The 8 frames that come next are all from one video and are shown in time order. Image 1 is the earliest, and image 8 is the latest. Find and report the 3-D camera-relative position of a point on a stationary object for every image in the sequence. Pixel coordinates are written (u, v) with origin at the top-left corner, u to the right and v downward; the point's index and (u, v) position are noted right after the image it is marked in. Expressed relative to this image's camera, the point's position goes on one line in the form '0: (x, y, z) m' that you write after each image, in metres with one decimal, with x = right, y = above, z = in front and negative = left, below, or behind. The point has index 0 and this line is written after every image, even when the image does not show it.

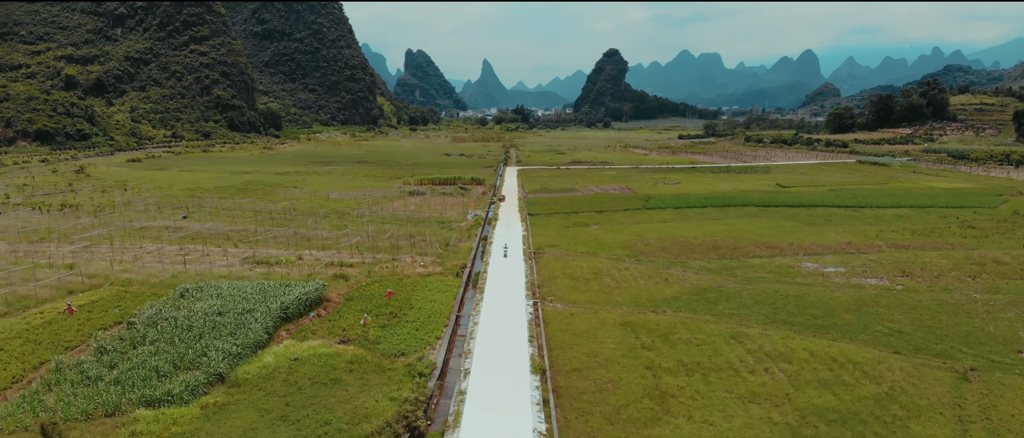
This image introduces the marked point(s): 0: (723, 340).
0: (+3.9, -2.3, +15.2) m
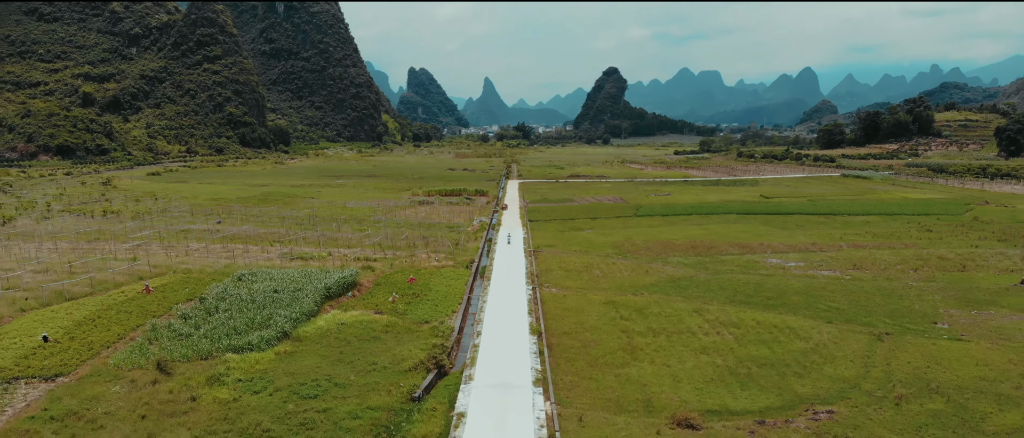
0: (+3.9, -2.2, +18.5) m
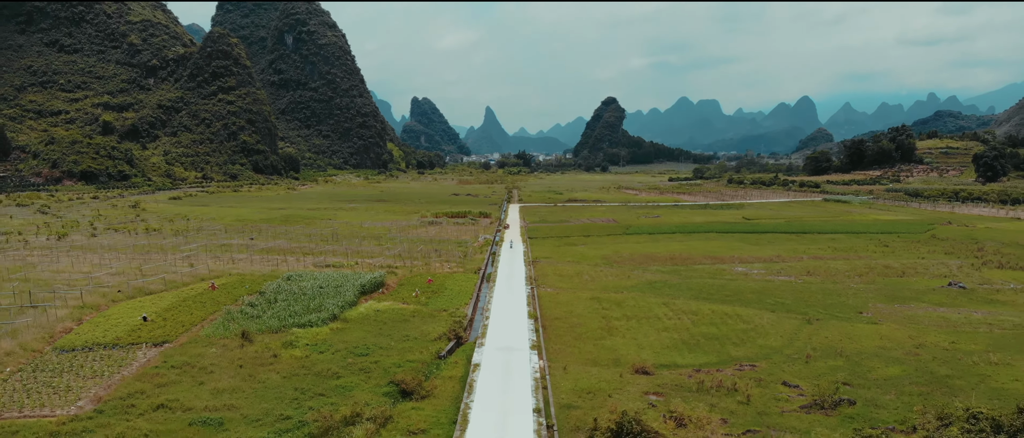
0: (+4.0, -2.5, +22.7) m
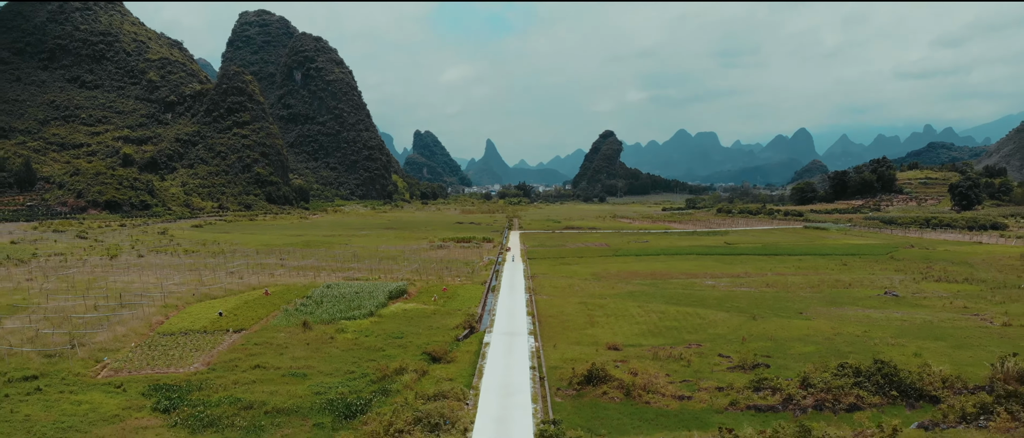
0: (+4.0, -3.0, +27.6) m
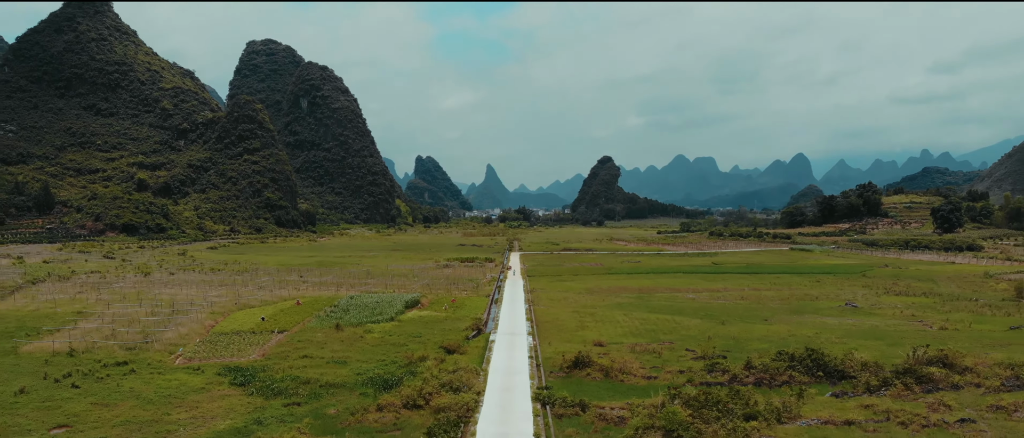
0: (+4.1, -3.8, +31.6) m
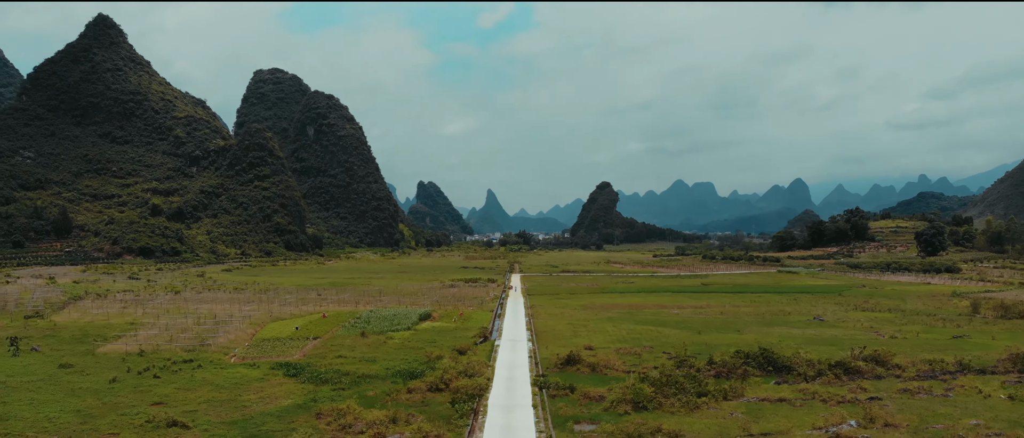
0: (+4.2, -4.8, +35.7) m
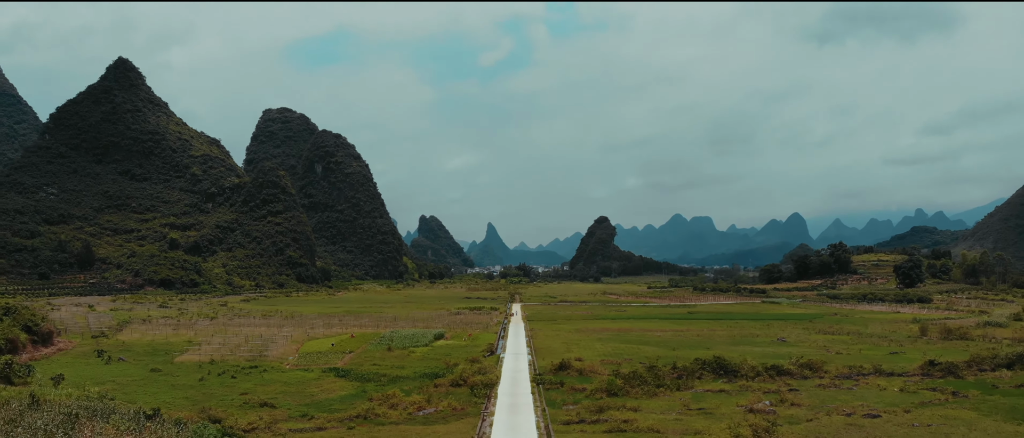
0: (+4.3, -6.5, +41.7) m
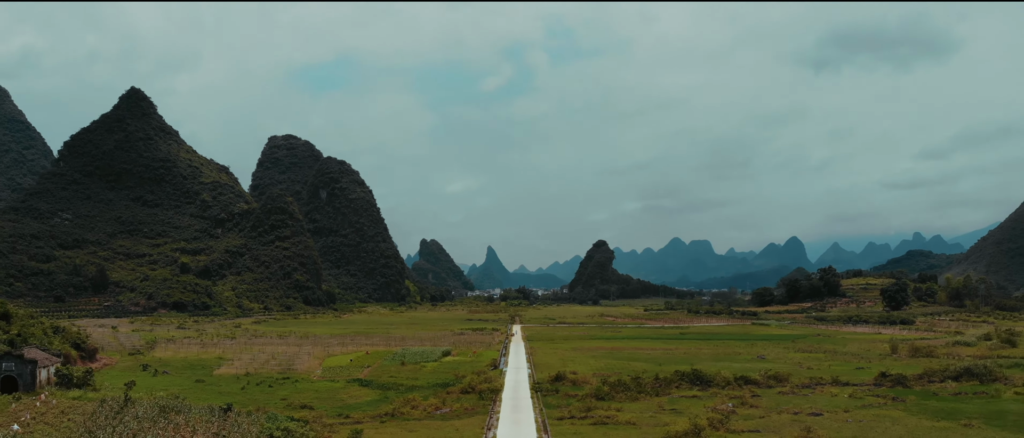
0: (+4.4, -8.1, +45.9) m
